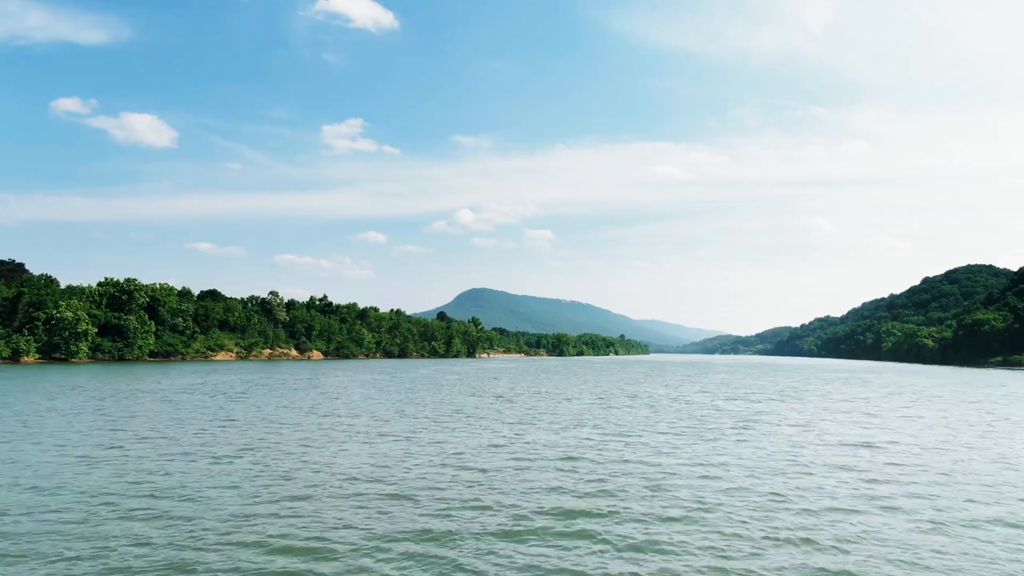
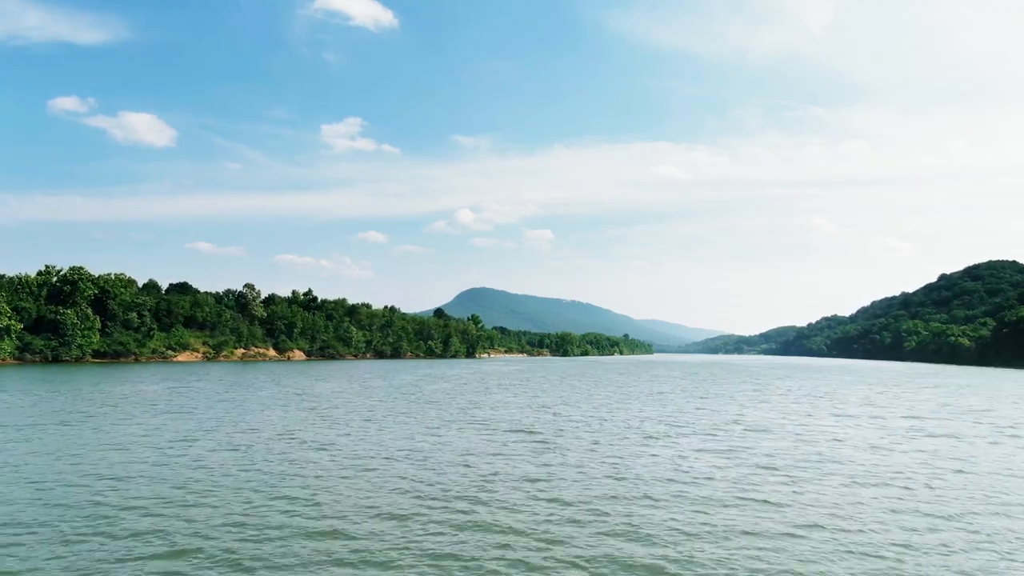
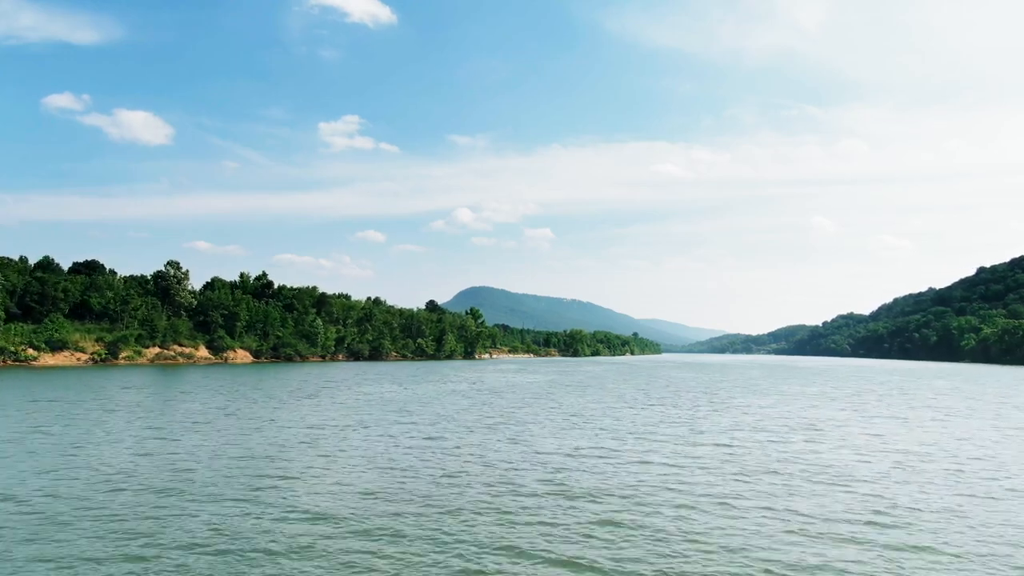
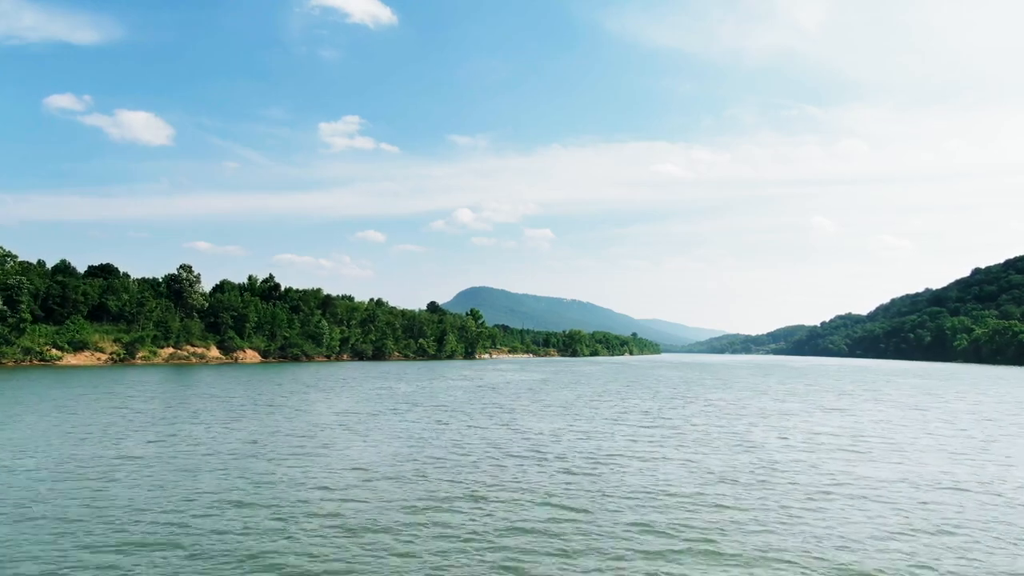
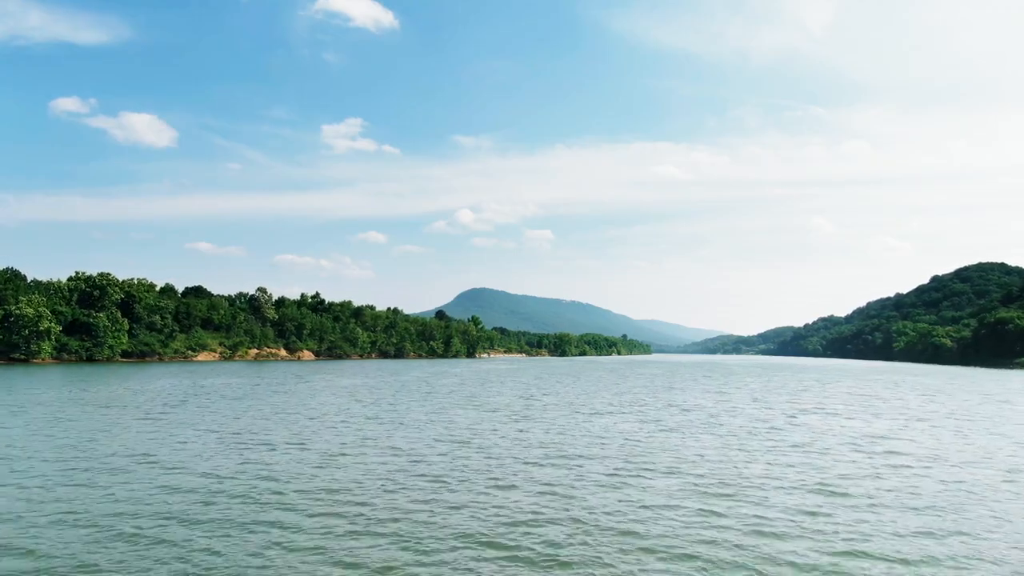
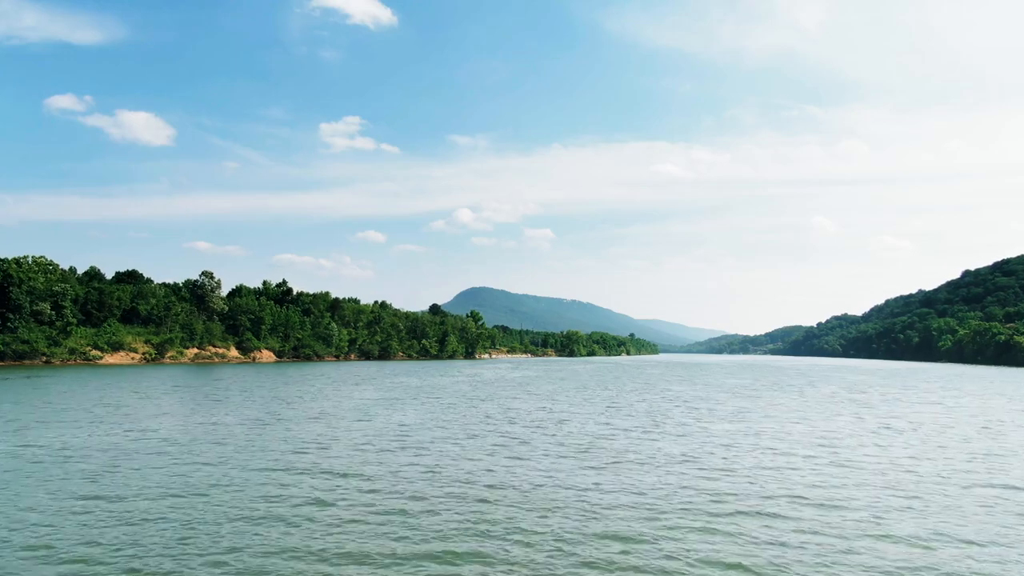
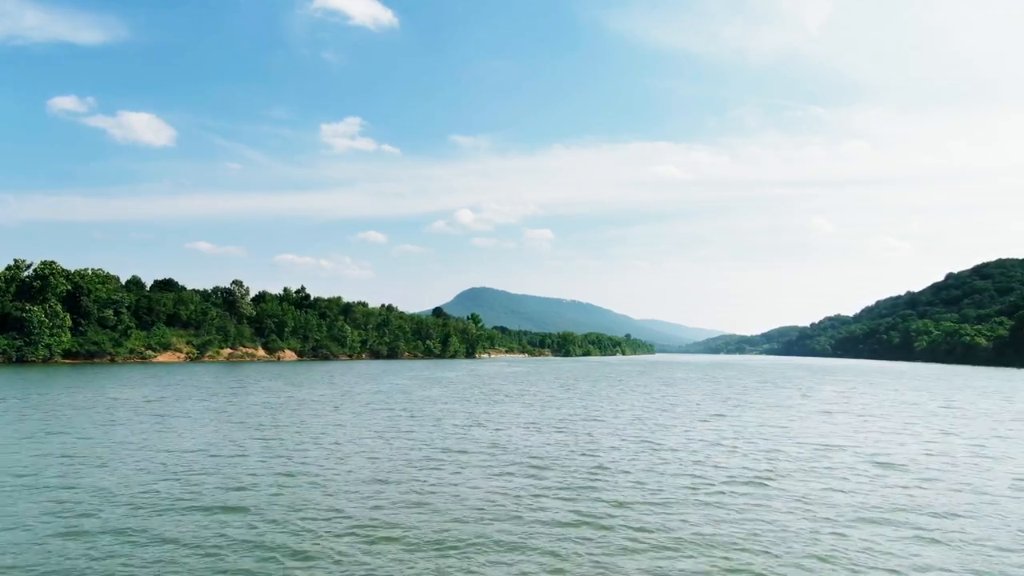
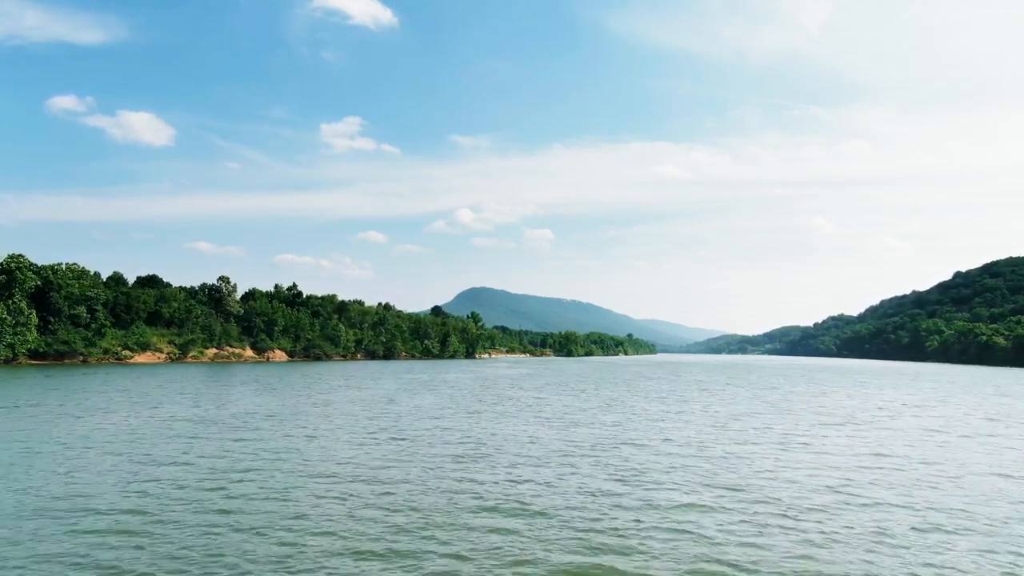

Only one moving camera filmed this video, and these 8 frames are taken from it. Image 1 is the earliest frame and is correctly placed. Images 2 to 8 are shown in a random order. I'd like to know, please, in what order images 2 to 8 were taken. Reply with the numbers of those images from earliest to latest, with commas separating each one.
5, 2, 7, 8, 6, 4, 3
